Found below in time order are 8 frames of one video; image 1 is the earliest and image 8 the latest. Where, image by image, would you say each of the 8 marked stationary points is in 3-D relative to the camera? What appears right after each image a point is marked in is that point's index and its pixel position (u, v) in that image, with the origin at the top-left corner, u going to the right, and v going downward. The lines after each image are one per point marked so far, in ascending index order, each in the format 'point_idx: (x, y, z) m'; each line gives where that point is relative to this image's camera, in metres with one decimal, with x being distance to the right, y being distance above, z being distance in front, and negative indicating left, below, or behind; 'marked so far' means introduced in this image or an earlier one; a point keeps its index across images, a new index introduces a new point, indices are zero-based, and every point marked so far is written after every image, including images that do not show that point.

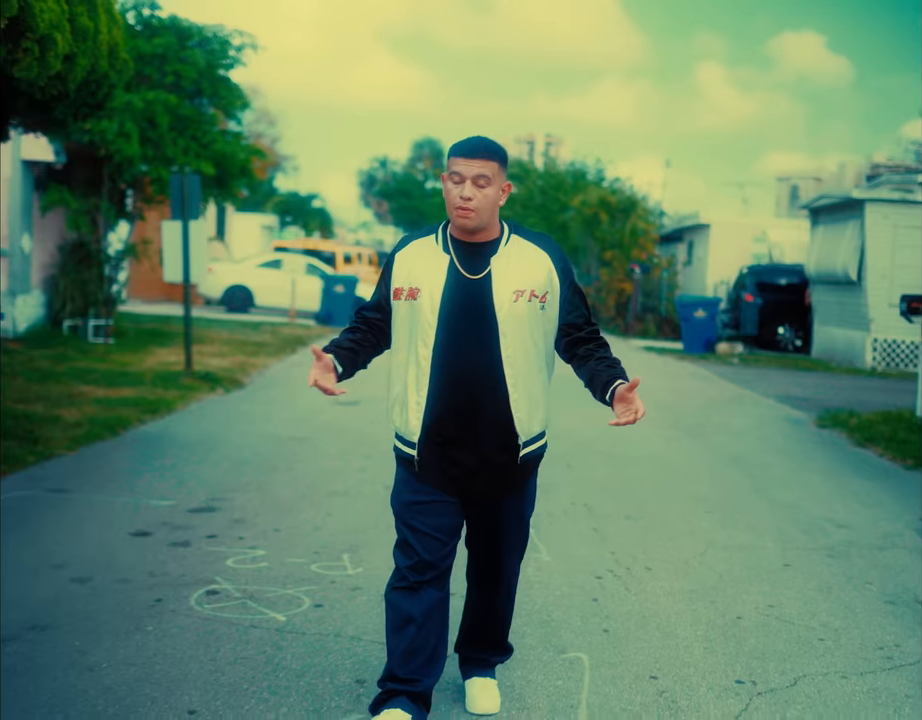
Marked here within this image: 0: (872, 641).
0: (+1.6, -1.1, +5.3) m
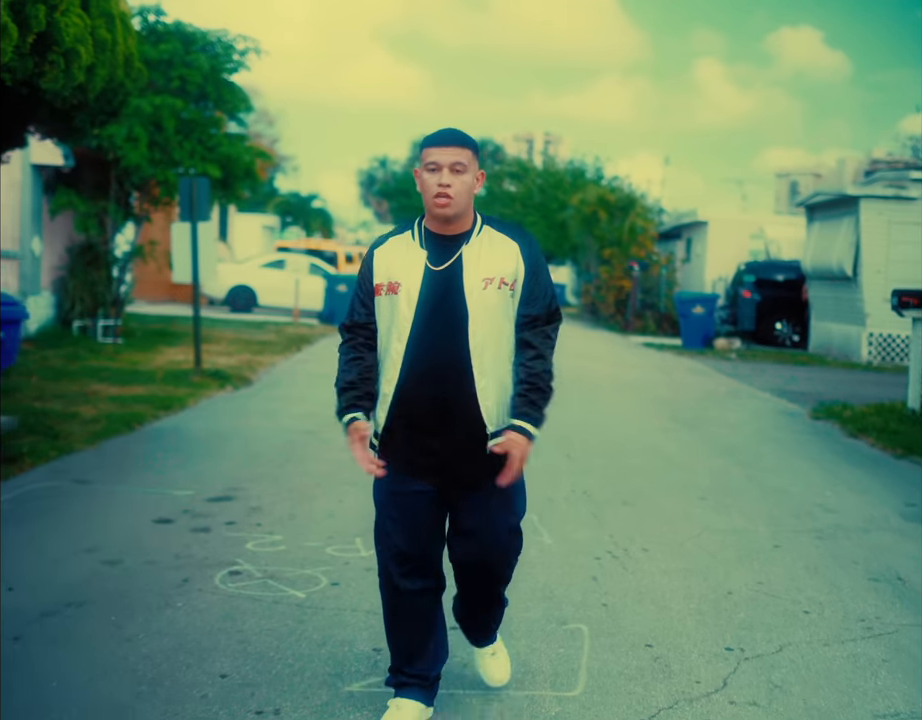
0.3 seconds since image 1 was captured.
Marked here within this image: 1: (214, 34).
0: (+1.7, -1.1, +5.6) m
1: (-3.5, +4.7, +19.2) m
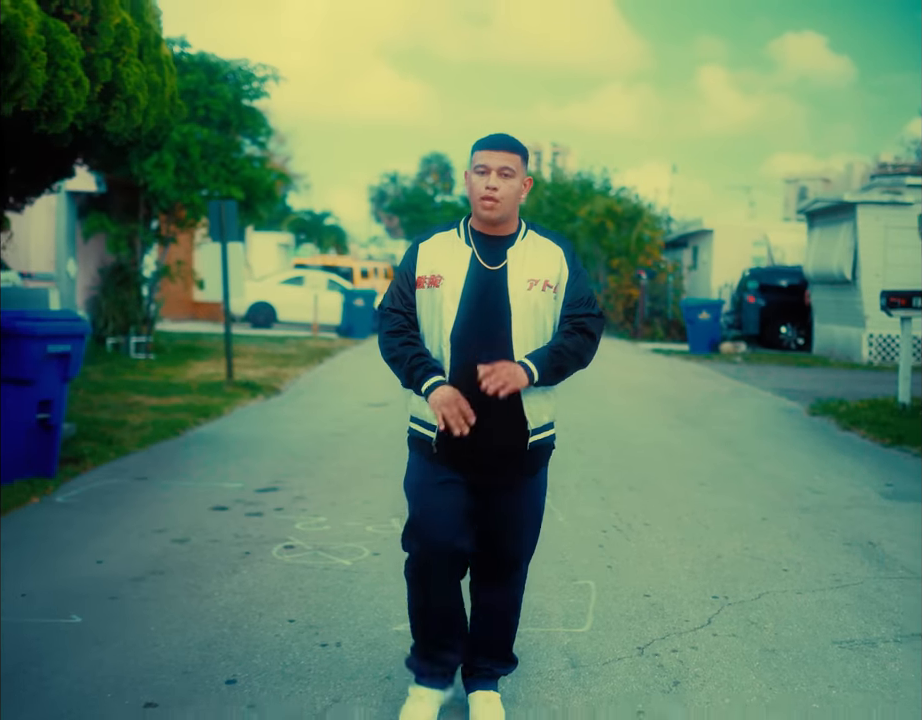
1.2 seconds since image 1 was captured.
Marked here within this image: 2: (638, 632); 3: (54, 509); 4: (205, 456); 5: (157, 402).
0: (+1.8, -1.0, +6.5) m
1: (-3.4, +4.5, +20.2) m
2: (+0.7, -1.0, +5.2) m
3: (-2.3, -0.8, +7.5) m
4: (-1.9, -0.7, +10.0) m
5: (-3.0, -0.4, +13.4) m
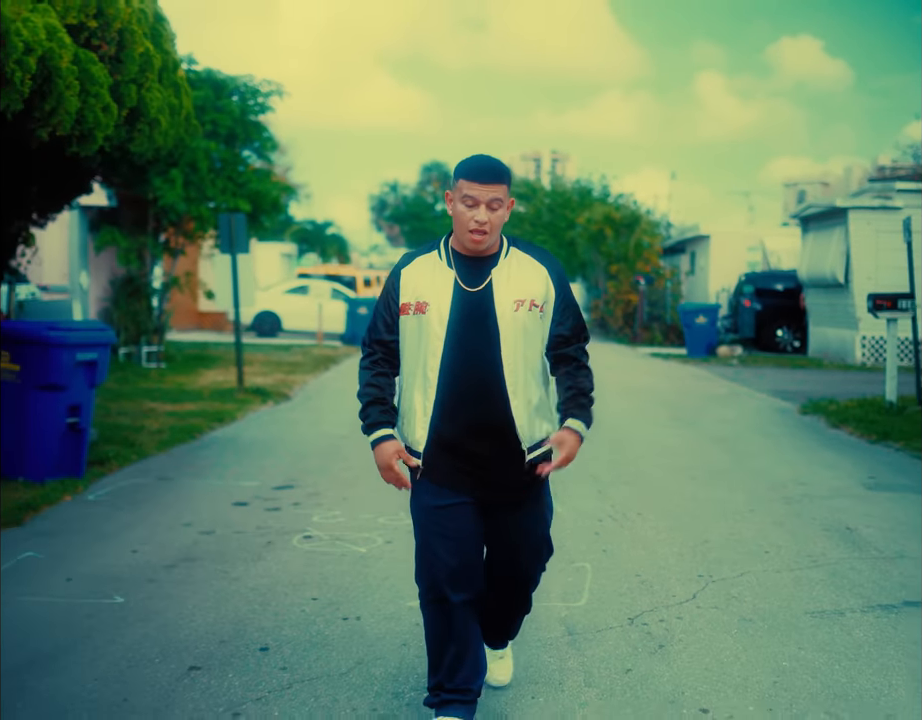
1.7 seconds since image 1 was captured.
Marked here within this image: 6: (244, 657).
0: (+1.8, -1.0, +7.0) m
1: (-3.4, +4.3, +20.7) m
2: (+0.7, -1.0, +5.7) m
3: (-2.2, -0.9, +8.0) m
4: (-1.9, -0.8, +10.5) m
5: (-3.0, -0.5, +14.0) m
6: (-0.8, -1.1, +4.8) m
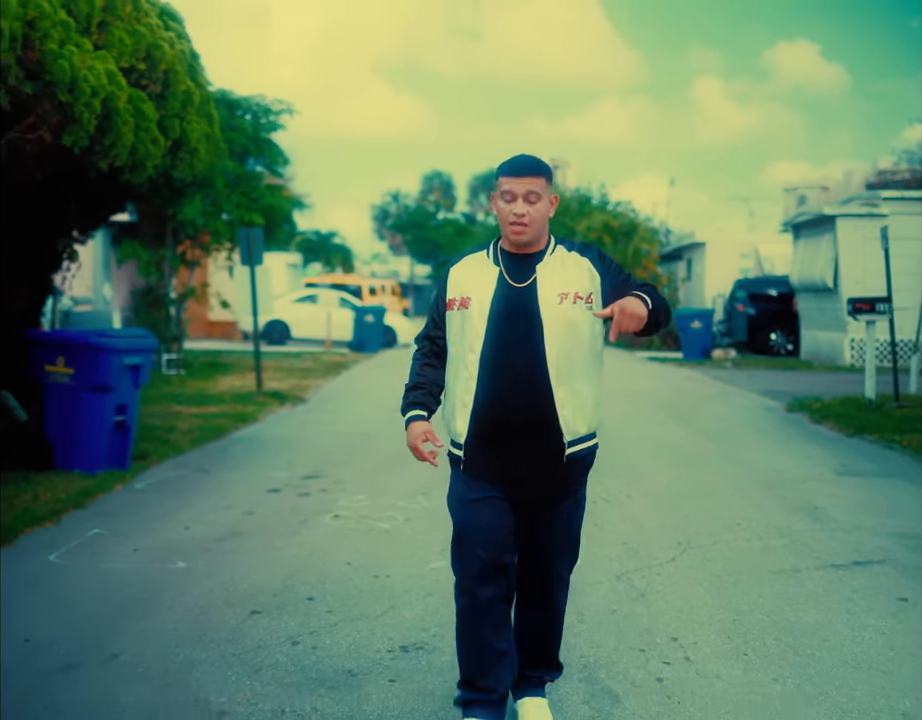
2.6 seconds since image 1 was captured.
0: (+1.9, -1.0, +8.0) m
1: (-3.4, +4.2, +21.8) m
2: (+0.8, -1.0, +6.7) m
3: (-2.2, -0.9, +9.0) m
4: (-1.8, -0.8, +11.5) m
5: (-2.9, -0.6, +14.9) m
6: (-0.7, -1.1, +5.8) m
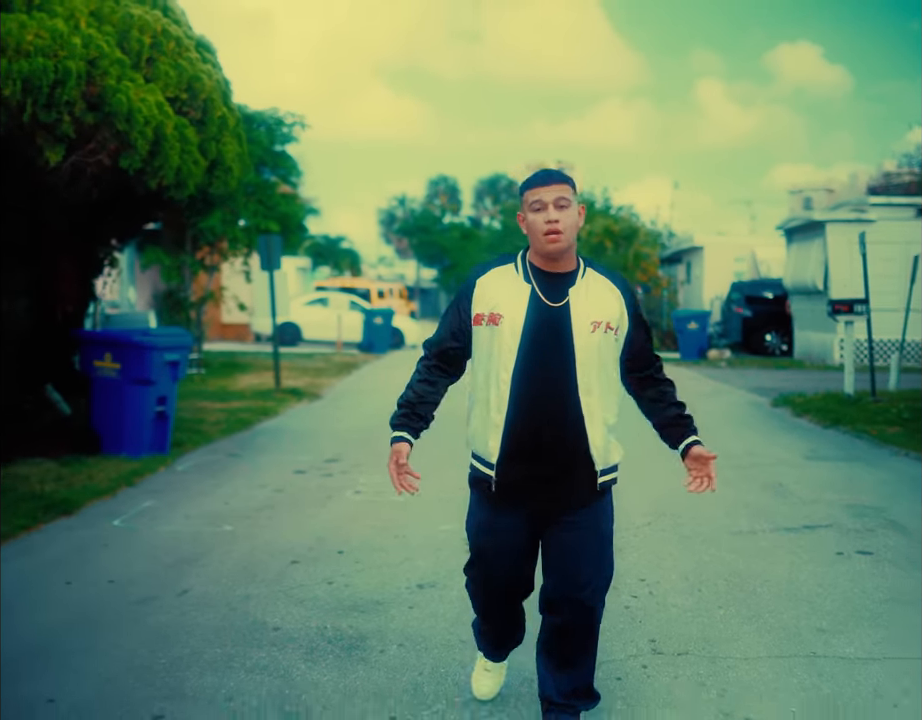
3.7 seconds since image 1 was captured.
0: (+1.9, -0.9, +9.1) m
1: (-3.3, +4.2, +22.9) m
2: (+0.8, -1.0, +7.8) m
3: (-2.1, -0.9, +10.1) m
4: (-1.8, -0.8, +12.6) m
5: (-2.9, -0.5, +16.1) m
6: (-0.7, -1.0, +7.0) m
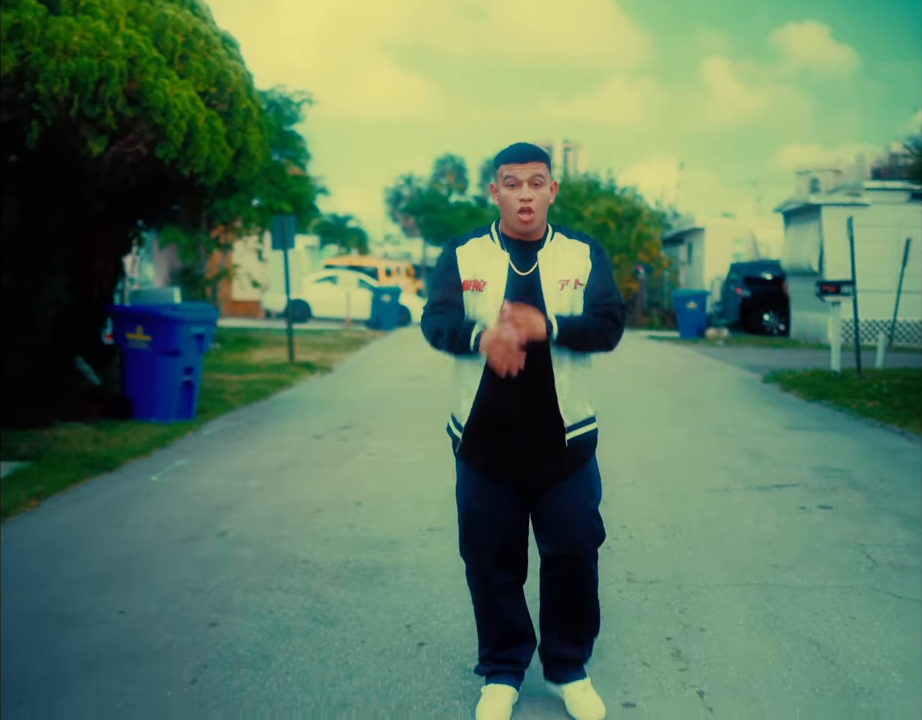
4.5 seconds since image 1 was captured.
0: (+1.9, -0.8, +10.0) m
1: (-3.2, +4.7, +23.7) m
2: (+0.8, -0.8, +8.7) m
3: (-2.1, -0.6, +11.0) m
4: (-1.7, -0.5, +13.5) m
5: (-2.8, -0.2, +17.0) m
6: (-0.7, -0.9, +7.8) m
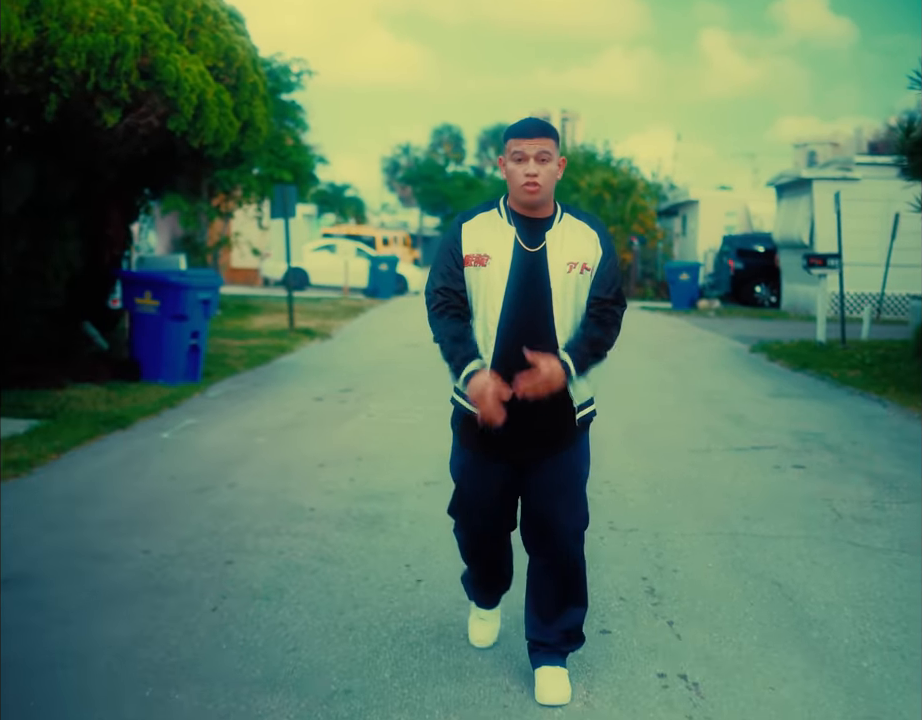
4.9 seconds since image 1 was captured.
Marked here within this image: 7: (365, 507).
0: (+1.9, -0.5, +10.5) m
1: (-3.2, +5.3, +24.1) m
2: (+0.8, -0.6, +9.2) m
3: (-2.1, -0.3, +11.5) m
4: (-1.8, -0.2, +14.0) m
5: (-2.9, +0.2, +17.4) m
6: (-0.7, -0.6, +8.3) m
7: (-0.5, -0.8, +6.9) m
